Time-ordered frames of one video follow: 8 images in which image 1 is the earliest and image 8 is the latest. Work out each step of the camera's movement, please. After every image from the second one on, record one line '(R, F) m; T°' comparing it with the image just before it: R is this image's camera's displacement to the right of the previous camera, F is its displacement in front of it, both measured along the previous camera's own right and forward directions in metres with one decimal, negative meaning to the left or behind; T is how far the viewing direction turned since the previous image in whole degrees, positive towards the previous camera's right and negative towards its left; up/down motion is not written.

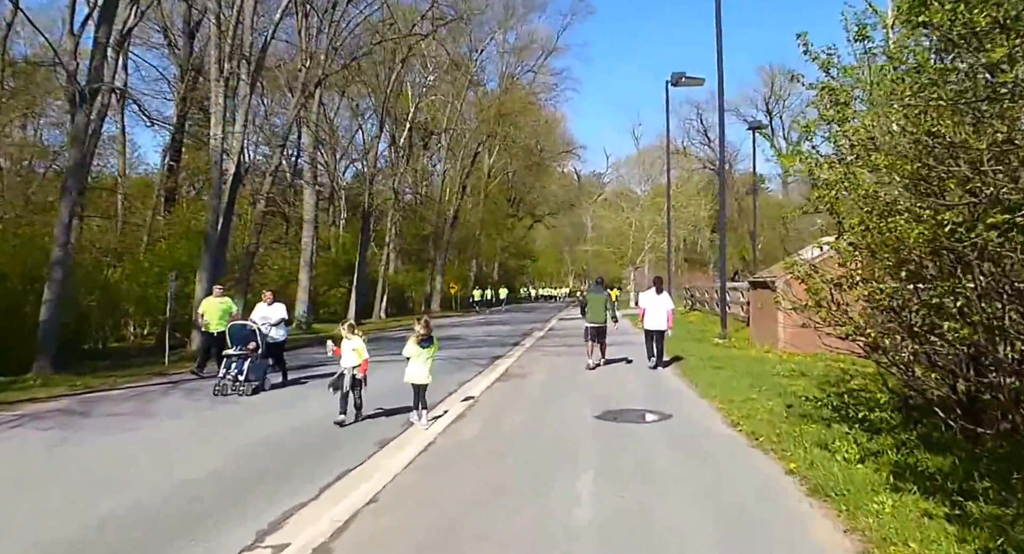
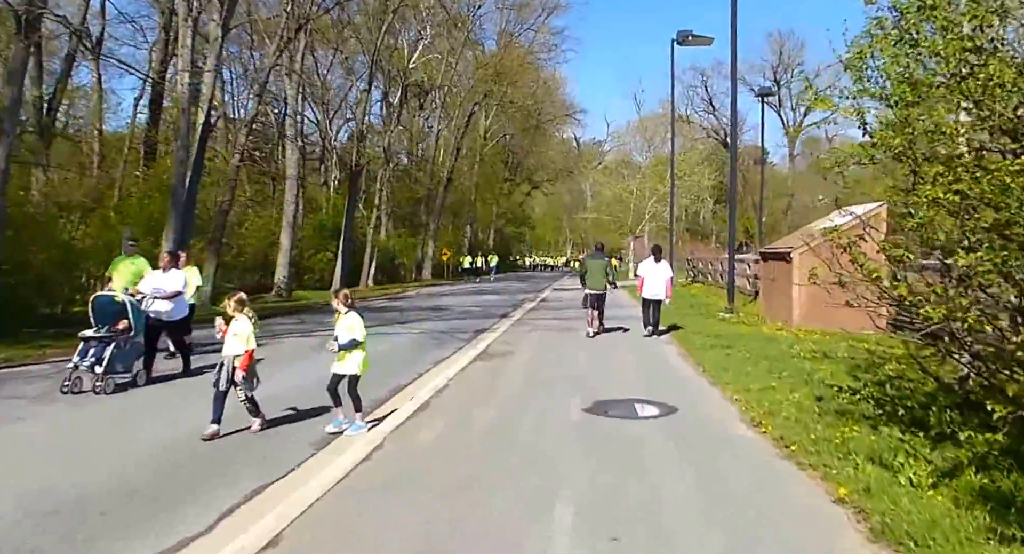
(+0.2, +1.7) m; 0°
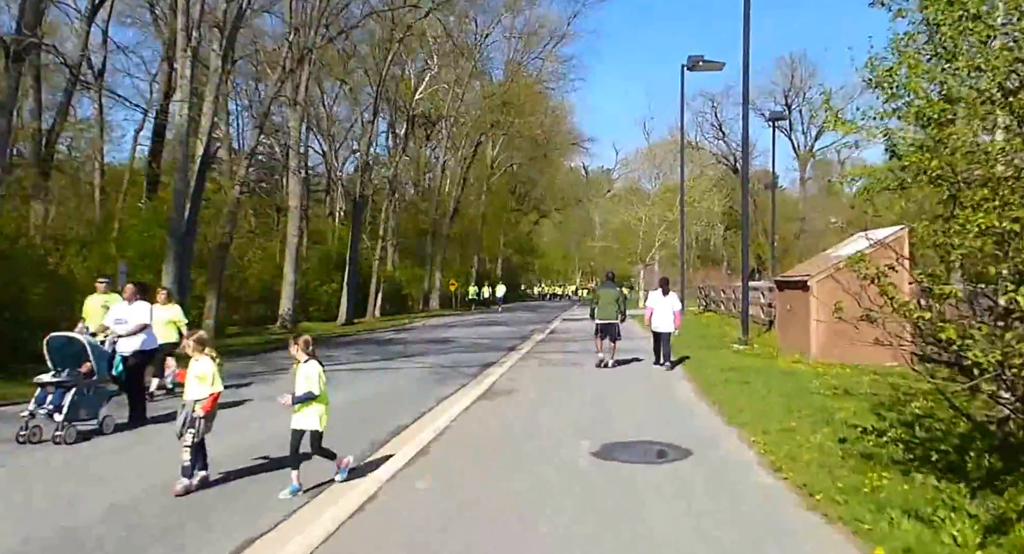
(+0.1, +0.5) m; -1°
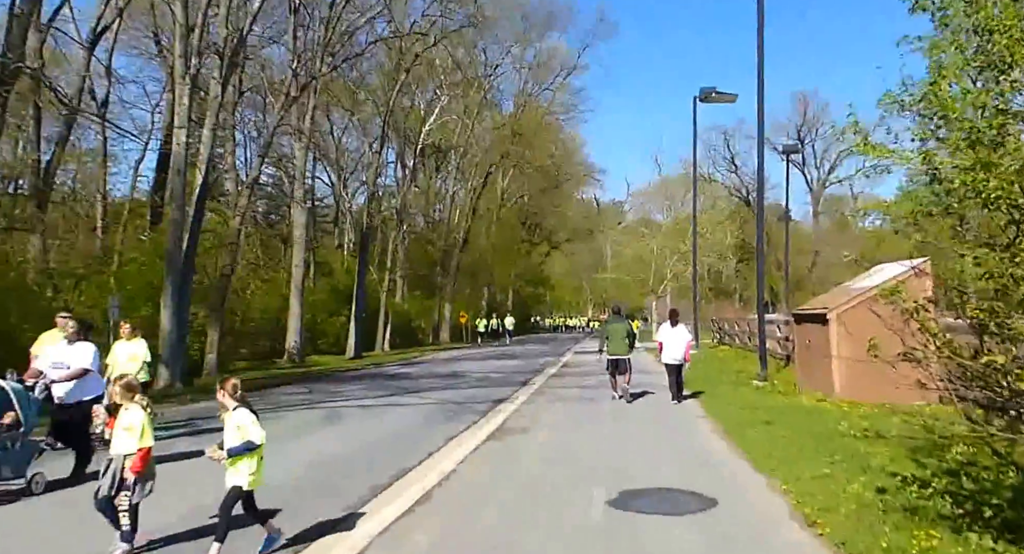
(+0.1, +0.6) m; -1°
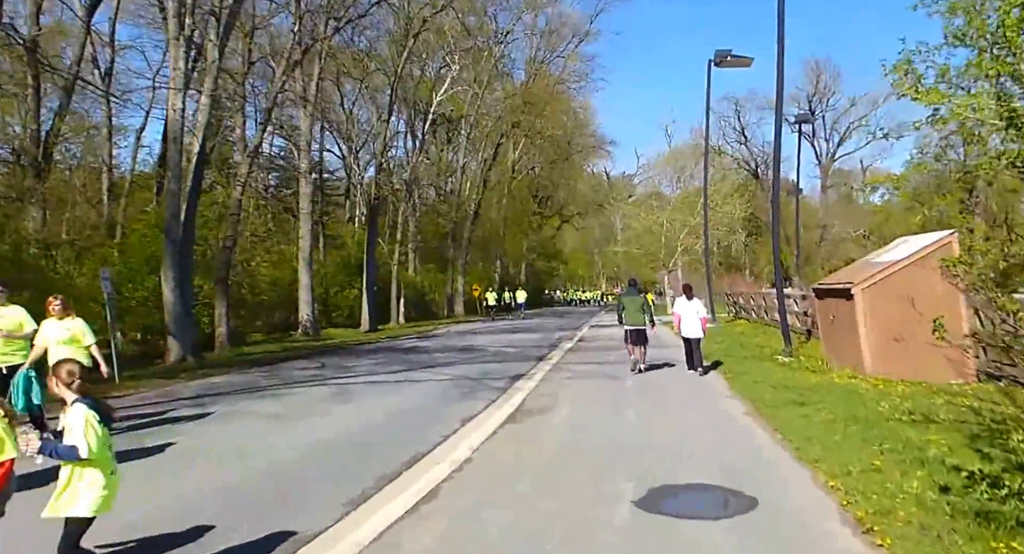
(-0.2, +0.5) m; -1°
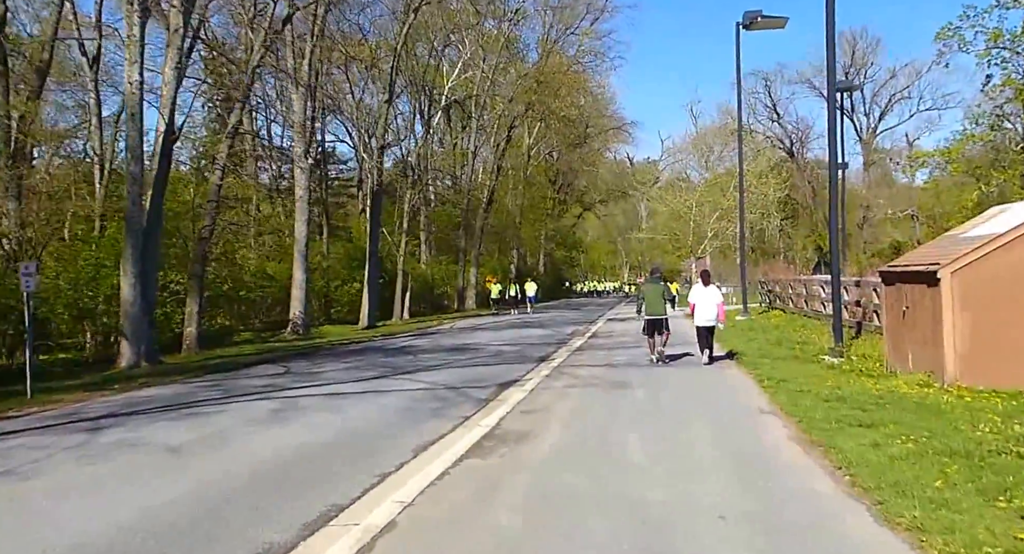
(+0.7, +2.9) m; -2°
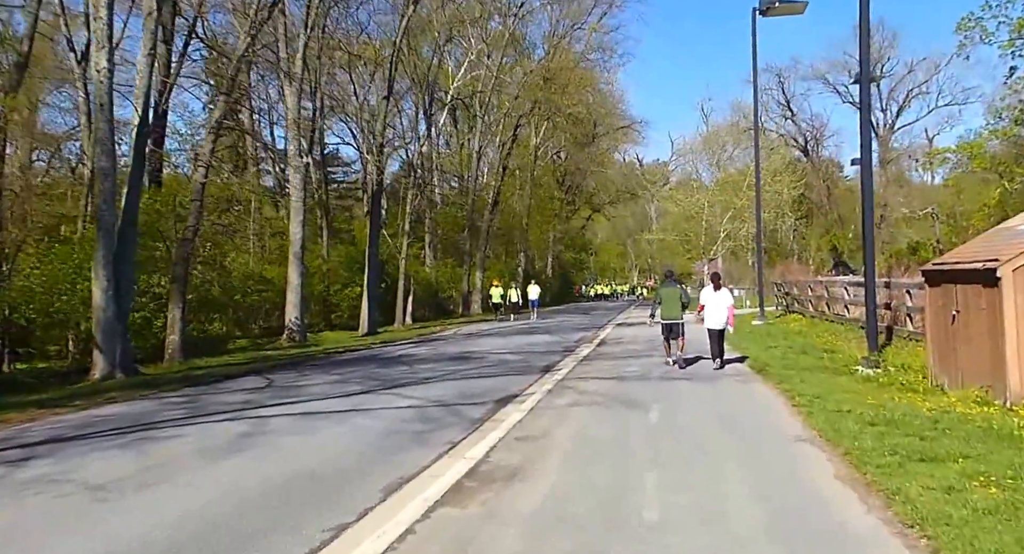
(+0.2, +1.4) m; -1°
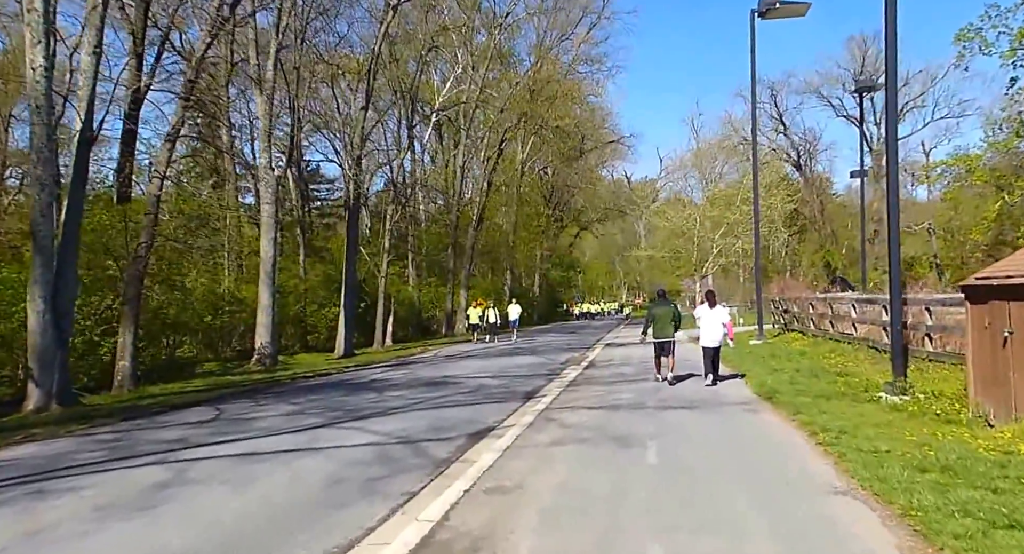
(+0.2, +1.6) m; +1°
